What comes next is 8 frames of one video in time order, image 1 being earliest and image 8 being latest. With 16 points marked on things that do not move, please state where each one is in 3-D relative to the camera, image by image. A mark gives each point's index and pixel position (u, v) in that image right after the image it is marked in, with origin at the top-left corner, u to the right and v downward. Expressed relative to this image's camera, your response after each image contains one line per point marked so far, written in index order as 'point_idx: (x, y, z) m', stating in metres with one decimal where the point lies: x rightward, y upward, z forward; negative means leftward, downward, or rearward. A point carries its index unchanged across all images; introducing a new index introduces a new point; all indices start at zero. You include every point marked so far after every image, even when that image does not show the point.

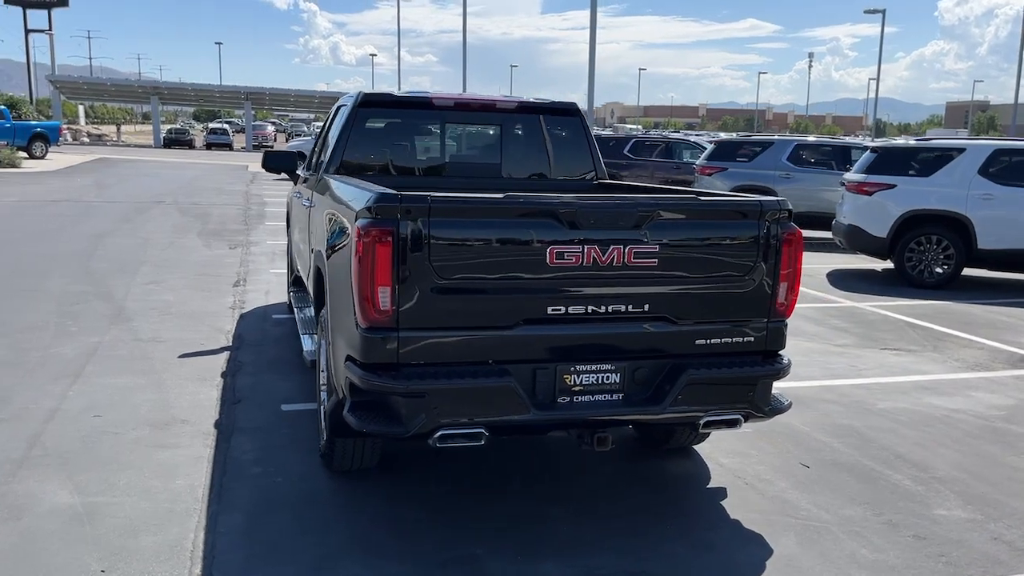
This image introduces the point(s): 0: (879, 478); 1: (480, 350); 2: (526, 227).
0: (+2.1, -1.1, +5.2) m
1: (-0.1, -0.3, +3.9) m
2: (0.0, +0.3, +3.8) m
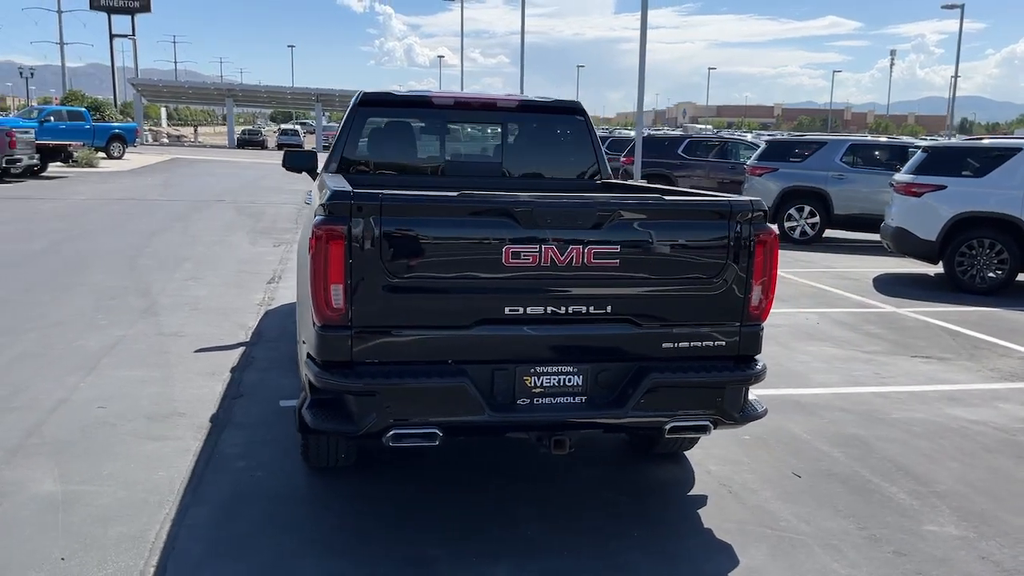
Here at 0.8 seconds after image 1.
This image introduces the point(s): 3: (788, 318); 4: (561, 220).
0: (+2.0, -1.1, +5.0) m
1: (-0.3, -0.3, +3.9) m
2: (-0.1, +0.3, +3.8) m
3: (+3.1, -0.3, +9.8) m
4: (+0.2, +0.3, +3.8) m
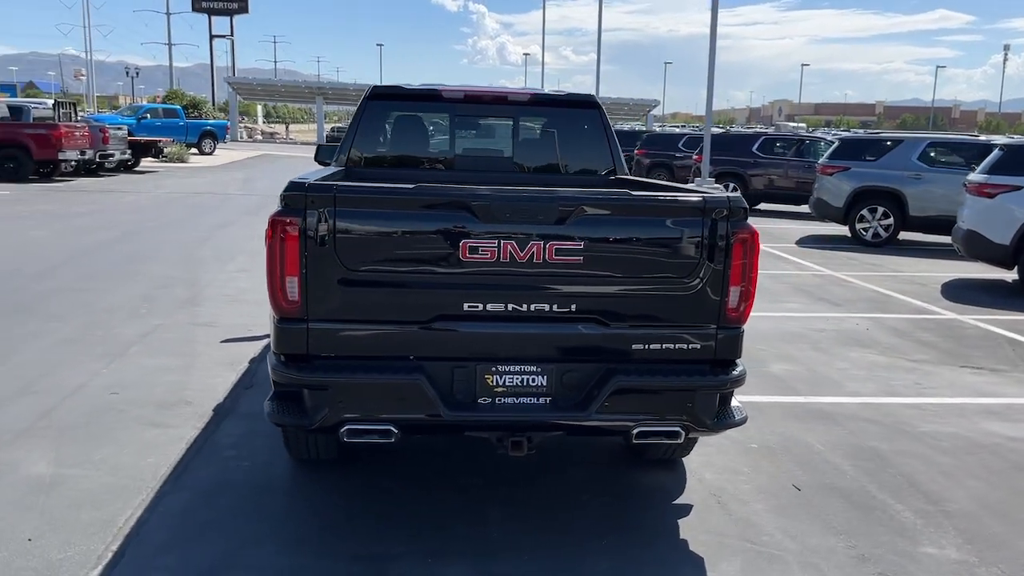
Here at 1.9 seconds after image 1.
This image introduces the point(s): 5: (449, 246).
0: (+1.9, -1.2, +4.7) m
1: (-0.5, -0.2, +3.8) m
2: (-0.3, +0.3, +3.7) m
3: (+3.4, -0.4, +9.4) m
4: (0.0, +0.3, +3.7) m
5: (-0.3, +0.2, +3.7) m
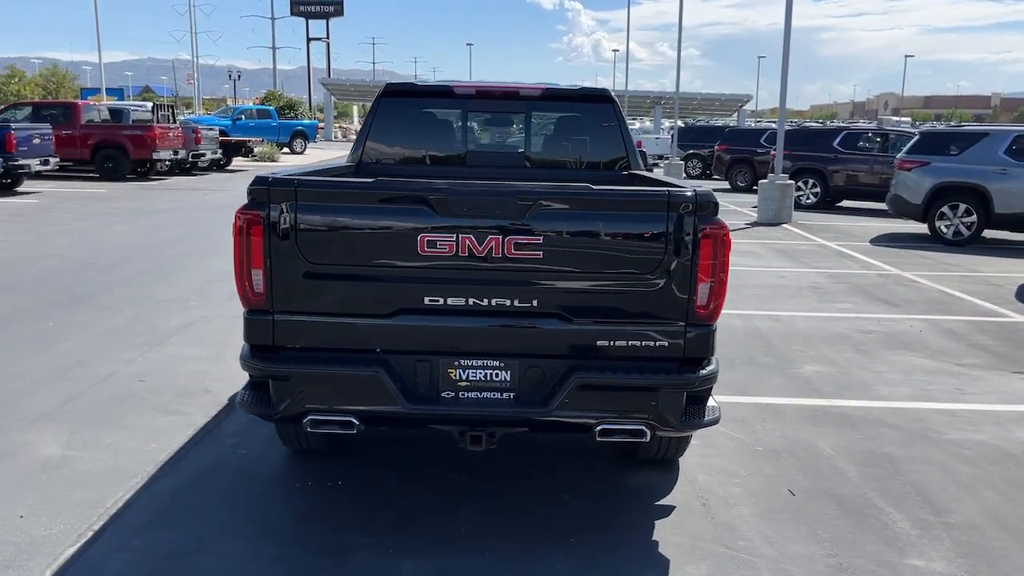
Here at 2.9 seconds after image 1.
0: (+1.8, -1.1, +4.5) m
1: (-0.7, -0.2, +3.9) m
2: (-0.5, +0.3, +3.8) m
3: (+3.8, -0.4, +9.0) m
4: (-0.2, +0.3, +3.7) m
5: (-0.5, +0.2, +3.8) m
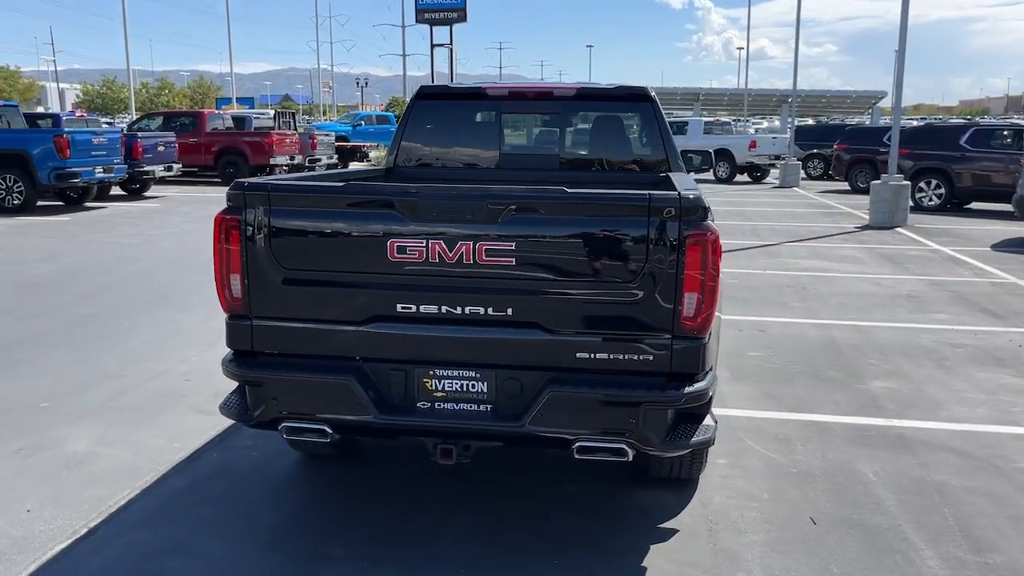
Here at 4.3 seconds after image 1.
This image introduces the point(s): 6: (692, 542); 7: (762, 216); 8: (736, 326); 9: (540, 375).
0: (+1.8, -1.2, +4.0) m
1: (-0.8, -0.2, +3.8) m
2: (-0.6, +0.3, +3.7) m
3: (+4.4, -0.5, +8.2) m
4: (-0.3, +0.3, +3.6) m
5: (-0.6, +0.2, +3.7) m
6: (+0.8, -1.2, +4.1) m
7: (+5.6, +1.6, +19.8) m
8: (+2.2, -0.4, +8.5) m
9: (+0.1, -0.4, +3.7) m
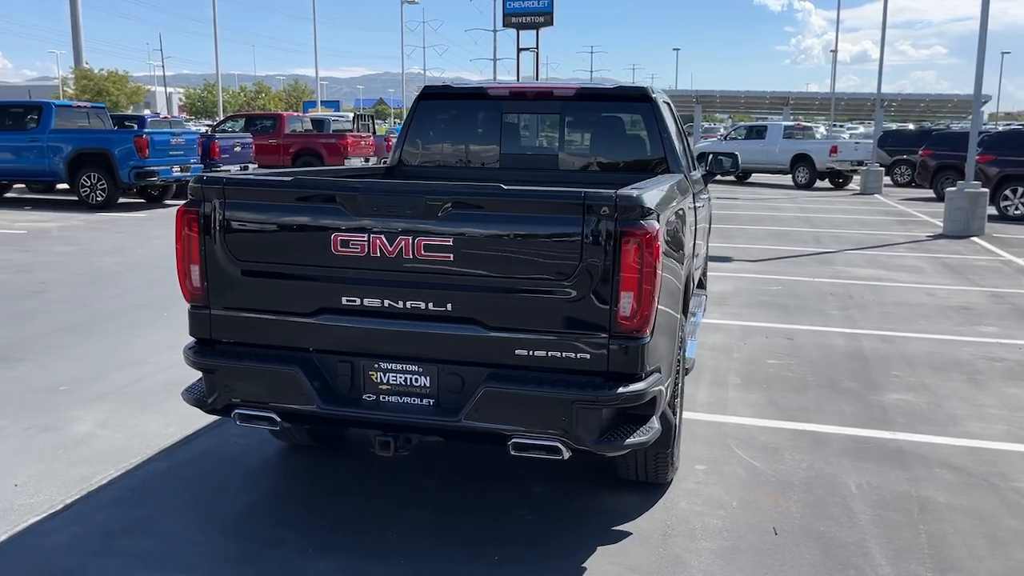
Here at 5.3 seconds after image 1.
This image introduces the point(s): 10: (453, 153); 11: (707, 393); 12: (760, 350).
0: (+1.5, -1.2, +3.9) m
1: (-1.0, -0.2, +3.9) m
2: (-0.8, +0.3, +3.8) m
3: (+4.6, -0.6, +7.8) m
4: (-0.5, +0.3, +3.7) m
5: (-0.8, +0.2, +3.8) m
6: (+0.6, -1.2, +4.0) m
7: (+6.9, +1.4, +19.2) m
8: (+2.4, -0.4, +8.3) m
9: (-0.1, -0.4, +3.7) m
10: (-0.4, +1.0, +6.2) m
11: (+1.4, -0.8, +6.4) m
12: (+2.2, -0.5, +7.7) m
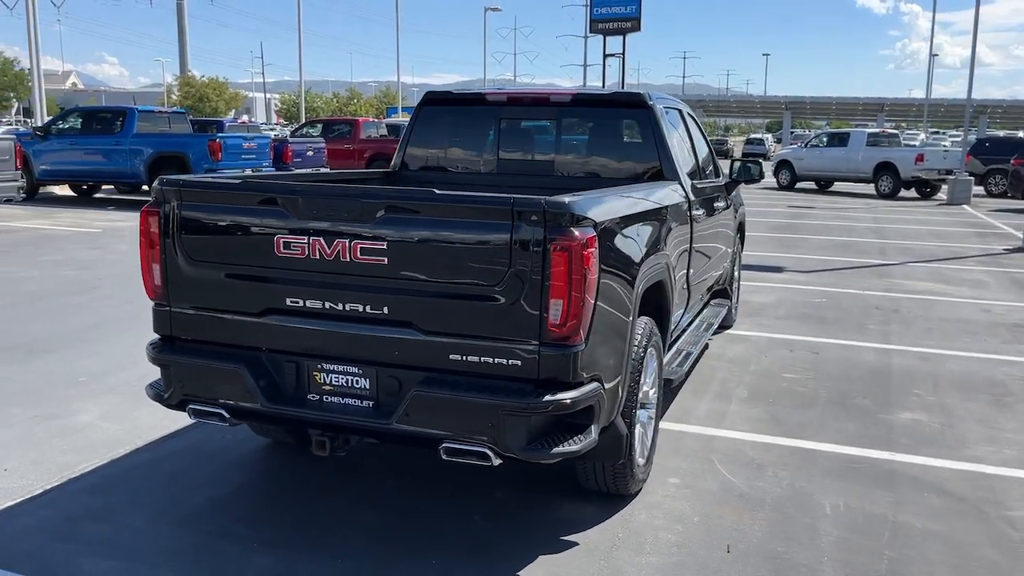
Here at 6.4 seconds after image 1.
0: (+1.2, -1.3, +3.7) m
1: (-1.3, -0.2, +4.0) m
2: (-1.1, +0.3, +3.9) m
3: (+4.7, -0.7, +7.4) m
4: (-0.8, +0.3, +3.7) m
5: (-1.1, +0.2, +3.9) m
6: (+0.3, -1.2, +4.0) m
7: (+8.2, +1.1, +18.4) m
8: (+2.5, -0.5, +8.1) m
9: (-0.4, -0.4, +3.7) m
10: (-0.4, +0.9, +6.3) m
11: (+1.4, -0.8, +6.3) m
12: (+2.3, -0.6, +7.5) m
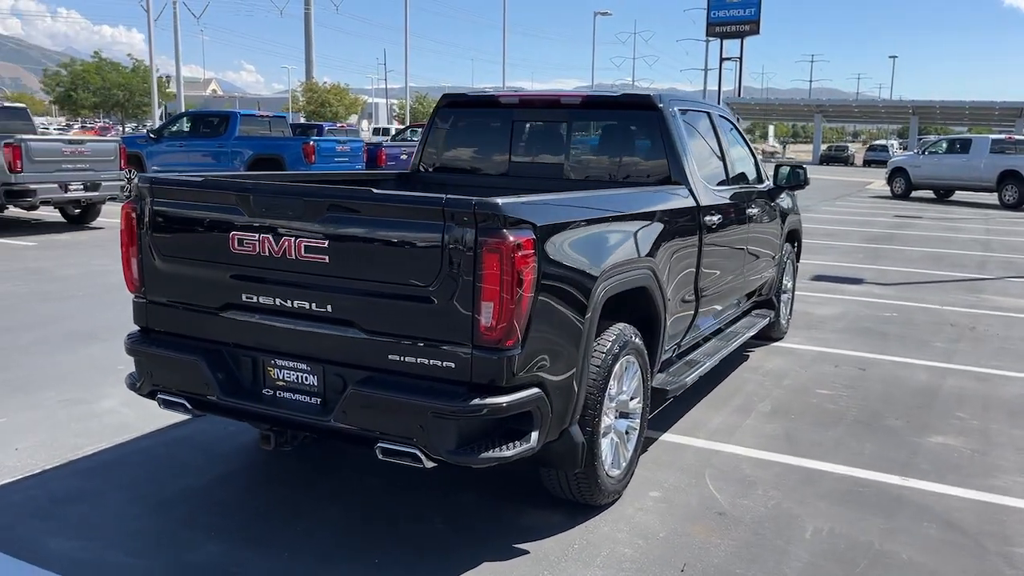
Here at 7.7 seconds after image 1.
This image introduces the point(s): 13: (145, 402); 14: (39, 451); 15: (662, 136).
0: (+1.0, -1.3, +3.5) m
1: (-1.5, -0.2, +4.1) m
2: (-1.3, +0.3, +4.0) m
3: (+4.8, -0.9, +6.7) m
4: (-1.0, +0.3, +3.8) m
5: (-1.3, +0.2, +4.0) m
6: (+0.1, -1.2, +3.9) m
7: (+9.8, +0.8, +17.2) m
8: (+2.8, -0.6, +7.7) m
9: (-0.7, -0.4, +3.8) m
10: (-0.3, +0.9, +6.3) m
11: (+1.4, -0.9, +6.0) m
12: (+2.5, -0.7, +7.1) m
13: (-2.5, -0.8, +6.0) m
14: (-2.7, -0.9, +5.1) m
15: (+1.0, +1.0, +5.6) m
